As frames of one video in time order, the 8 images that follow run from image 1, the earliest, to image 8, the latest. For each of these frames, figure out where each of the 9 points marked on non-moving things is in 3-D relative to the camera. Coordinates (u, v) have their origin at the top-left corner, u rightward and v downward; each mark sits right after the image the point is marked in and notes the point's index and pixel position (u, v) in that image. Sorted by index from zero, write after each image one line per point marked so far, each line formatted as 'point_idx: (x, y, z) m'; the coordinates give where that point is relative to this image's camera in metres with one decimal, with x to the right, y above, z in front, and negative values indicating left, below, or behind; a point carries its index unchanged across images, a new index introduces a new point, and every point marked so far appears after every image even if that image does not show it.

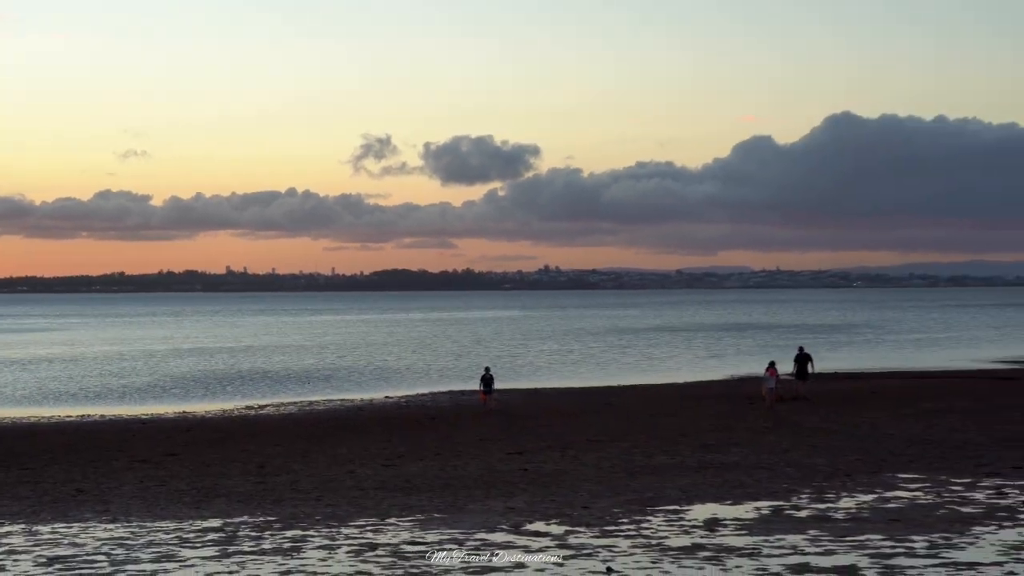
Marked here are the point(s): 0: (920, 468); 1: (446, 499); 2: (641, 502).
0: (+5.4, -2.4, +15.8) m
1: (-0.9, -2.7, +14.8) m
2: (+1.6, -2.7, +14.7) m
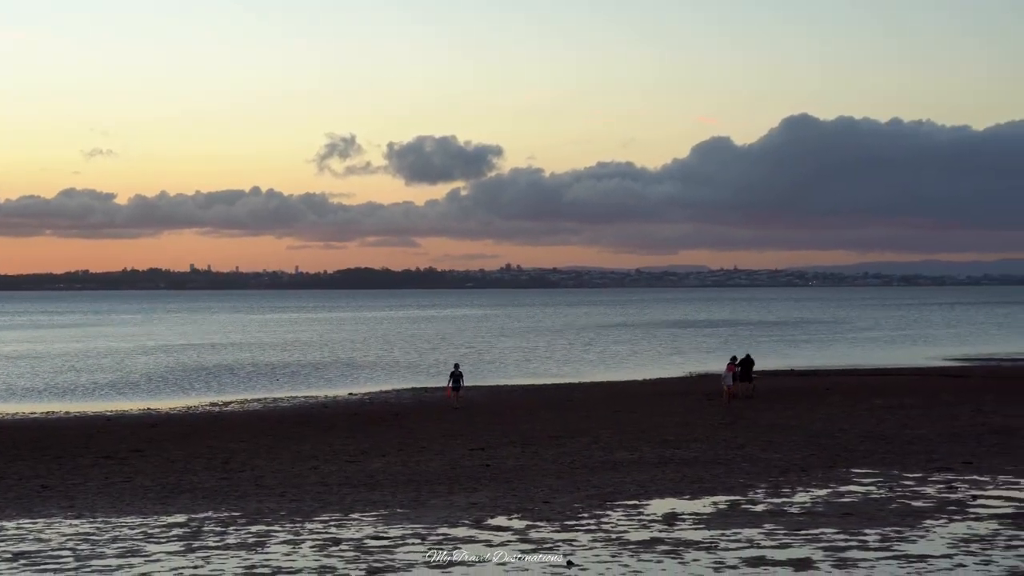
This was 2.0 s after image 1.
0: (+4.9, -2.4, +16.1) m
1: (-1.4, -2.6, +15.0) m
2: (+1.1, -2.7, +14.9) m
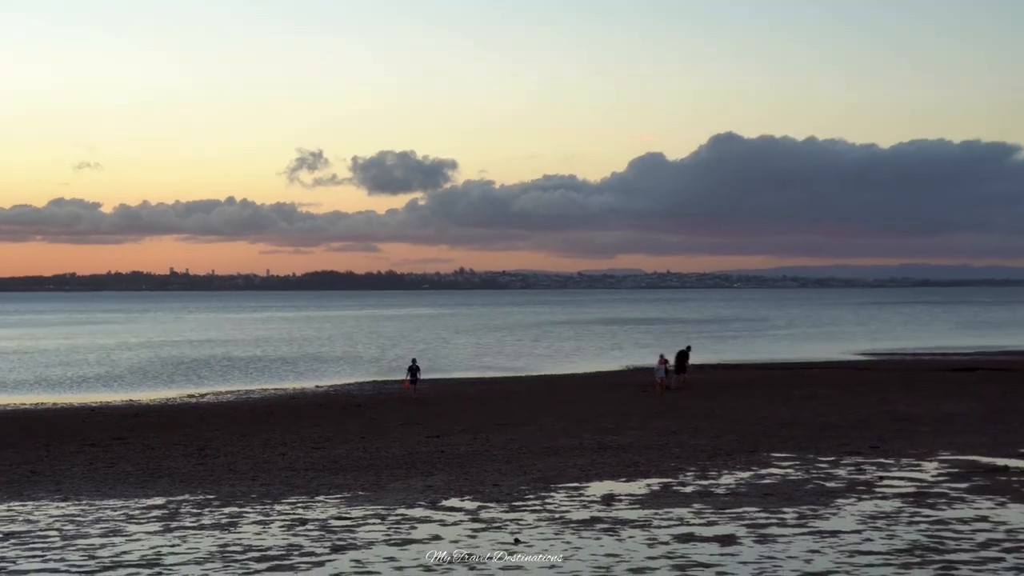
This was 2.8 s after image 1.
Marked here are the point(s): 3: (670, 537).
0: (+4.2, -2.4, +17.5) m
1: (-2.0, -2.7, +16.2) m
2: (+0.5, -2.7, +16.2) m
3: (+2.0, -3.1, +14.3) m
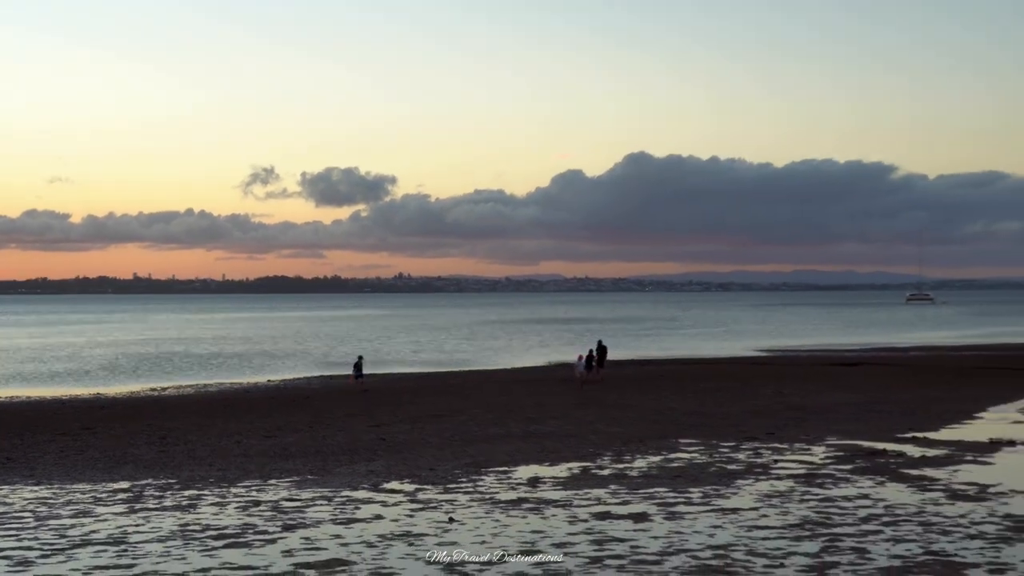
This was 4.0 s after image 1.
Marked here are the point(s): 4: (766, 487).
0: (+3.1, -2.5, +19.2) m
1: (-3.0, -2.7, +17.7) m
2: (-0.5, -2.8, +17.8) m
3: (+1.1, -3.2, +15.9) m
4: (+3.7, -2.9, +16.5) m
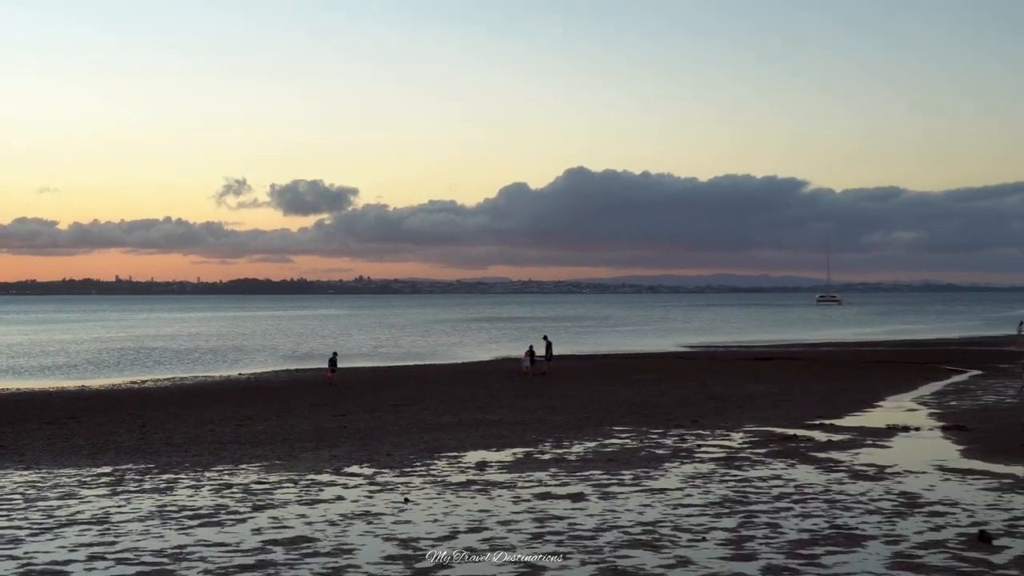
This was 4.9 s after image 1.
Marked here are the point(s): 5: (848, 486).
0: (+2.2, -2.5, +21.0) m
1: (-3.8, -2.7, +19.3) m
2: (-1.4, -2.8, +19.4) m
3: (+0.3, -3.2, +17.6) m
4: (+2.9, -2.9, +18.3) m
5: (+5.2, -3.1, +17.7) m
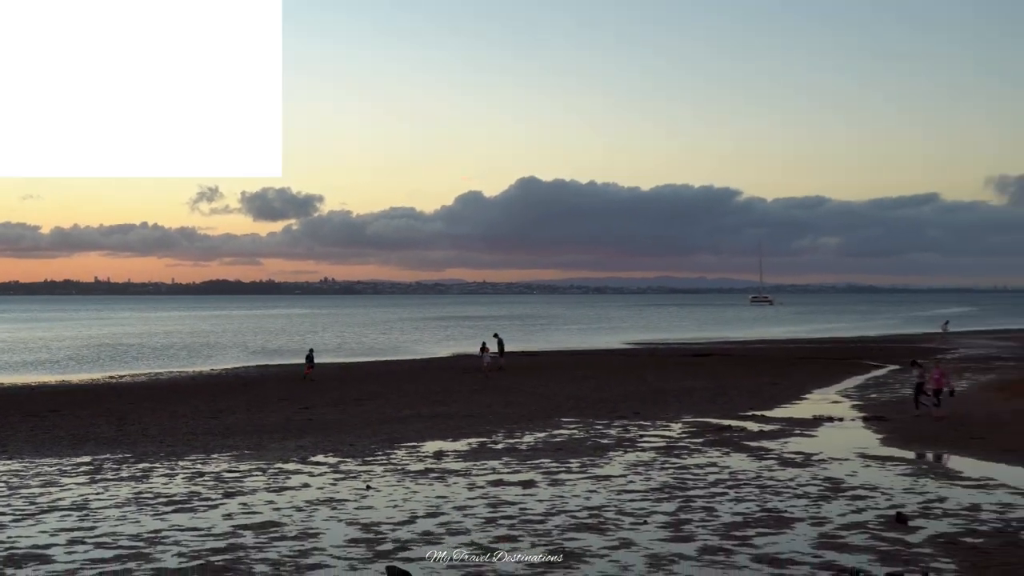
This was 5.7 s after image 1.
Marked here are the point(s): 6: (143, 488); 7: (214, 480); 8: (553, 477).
0: (+1.4, -2.6, +22.3) m
1: (-4.6, -2.8, +20.5) m
2: (-2.2, -2.8, +20.7) m
3: (-0.5, -3.2, +18.9) m
4: (+2.1, -3.0, +19.7) m
5: (+4.5, -3.1, +19.1) m
6: (-6.0, -3.3, +18.4) m
7: (-5.0, -3.2, +18.8) m
8: (+0.7, -3.2, +19.1) m
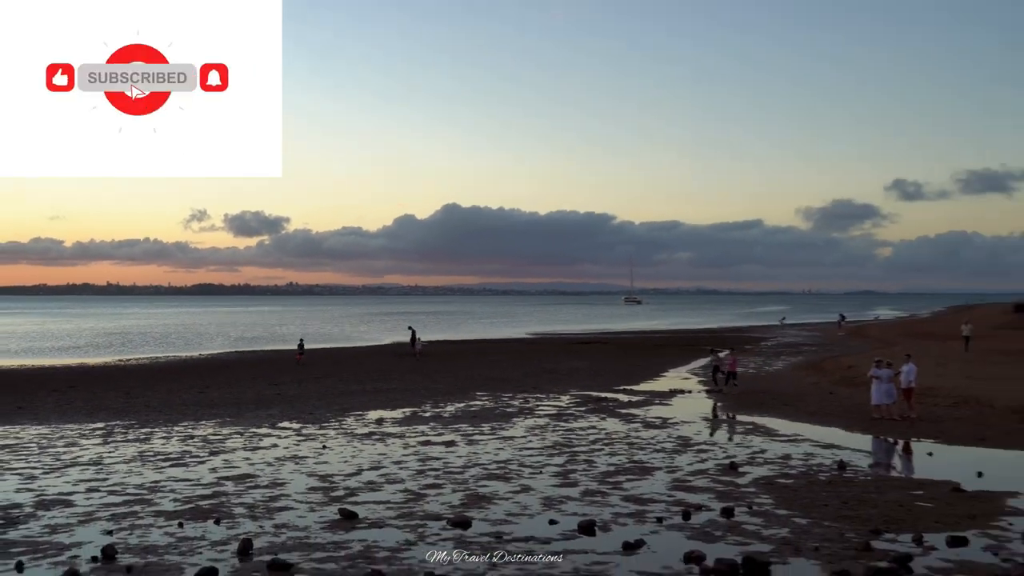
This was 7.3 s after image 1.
0: (-0.4, -2.6, +27.8) m
1: (-6.3, -2.8, +25.5) m
2: (-3.9, -2.9, +25.9) m
3: (-2.1, -3.3, +24.2) m
4: (+0.5, -3.0, +25.2) m
5: (+2.9, -3.2, +24.7) m
6: (-7.6, -3.3, +23.4) m
7: (-6.5, -3.2, +23.8) m
8: (-0.9, -3.2, +24.5) m
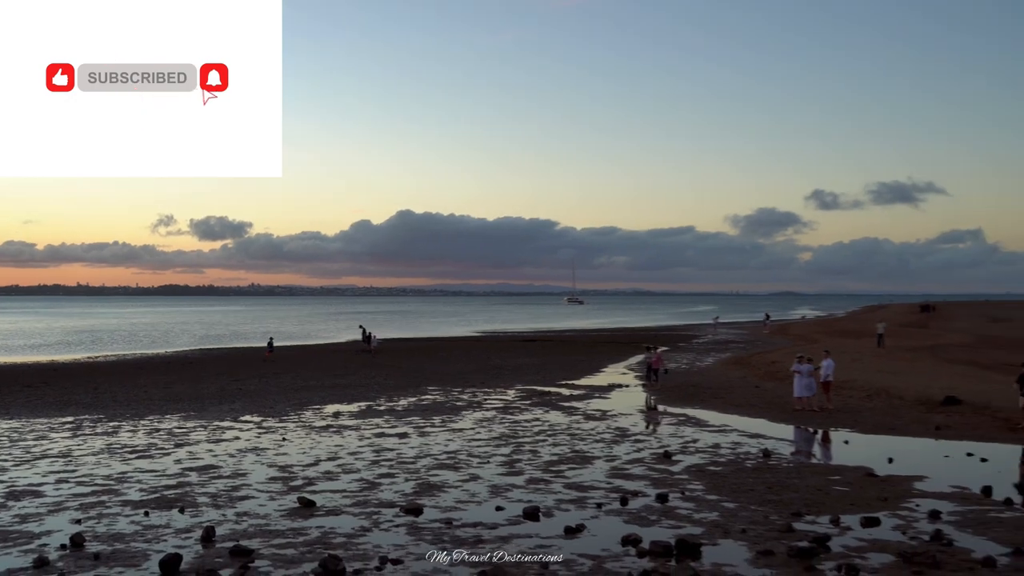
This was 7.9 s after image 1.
0: (-1.7, -2.6, +29.3) m
1: (-7.5, -2.8, +26.8) m
2: (-5.1, -2.9, +27.3) m
3: (-3.2, -3.3, +25.8) m
4: (-0.7, -3.0, +26.8) m
5: (+1.7, -3.2, +26.5) m
6: (-8.7, -3.3, +24.6) m
7: (-7.7, -3.3, +25.1) m
8: (-2.1, -3.3, +26.1) m
